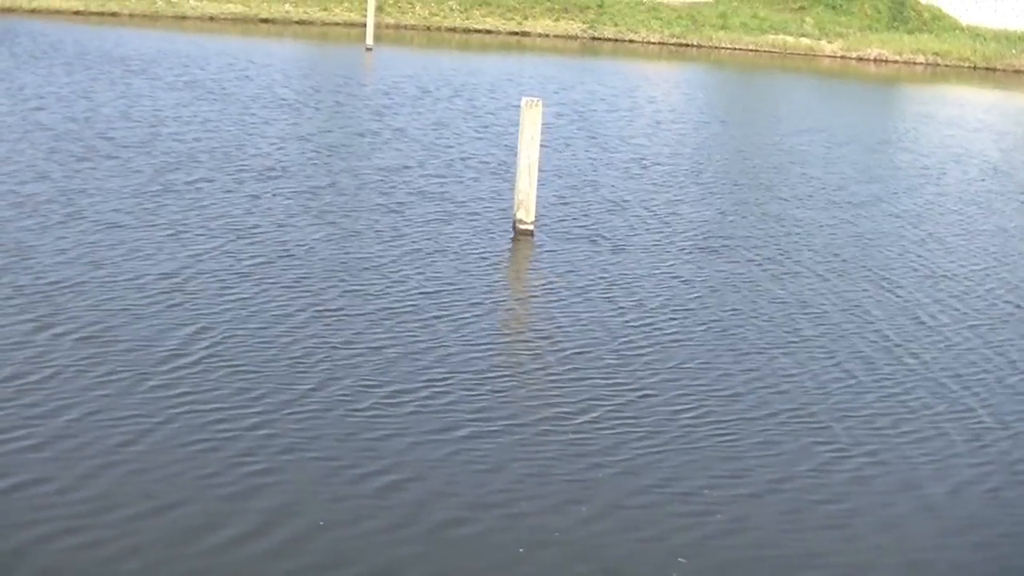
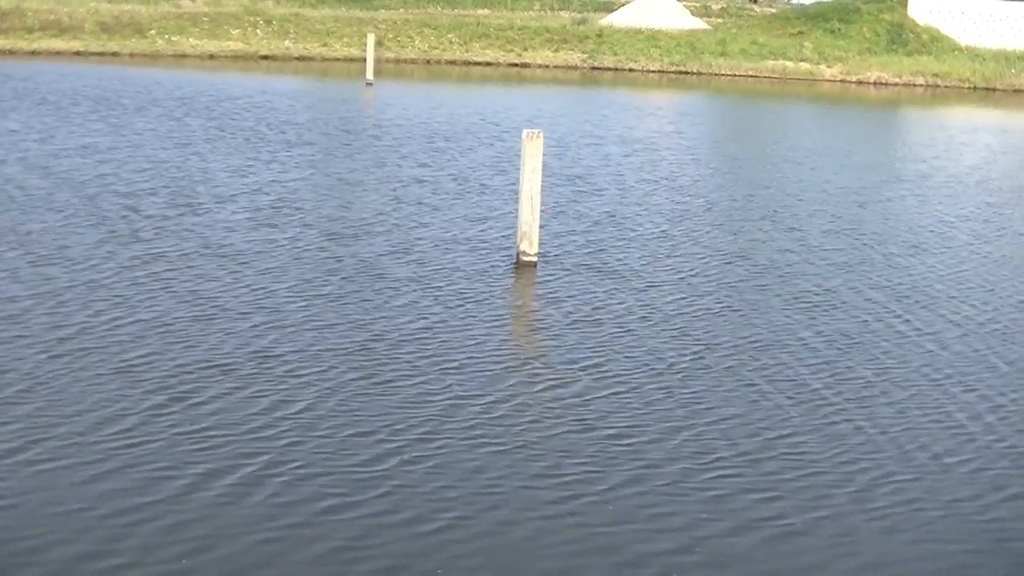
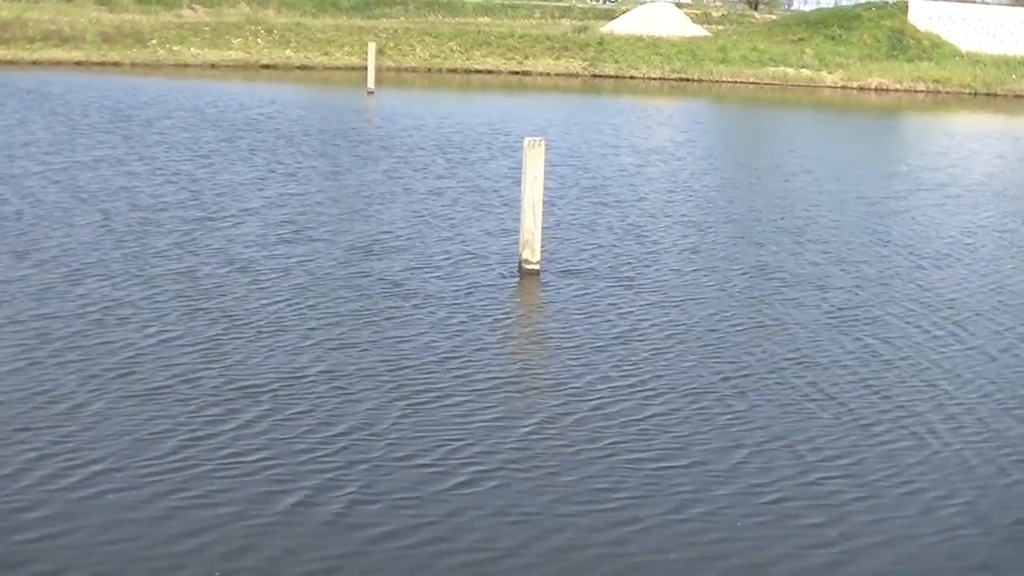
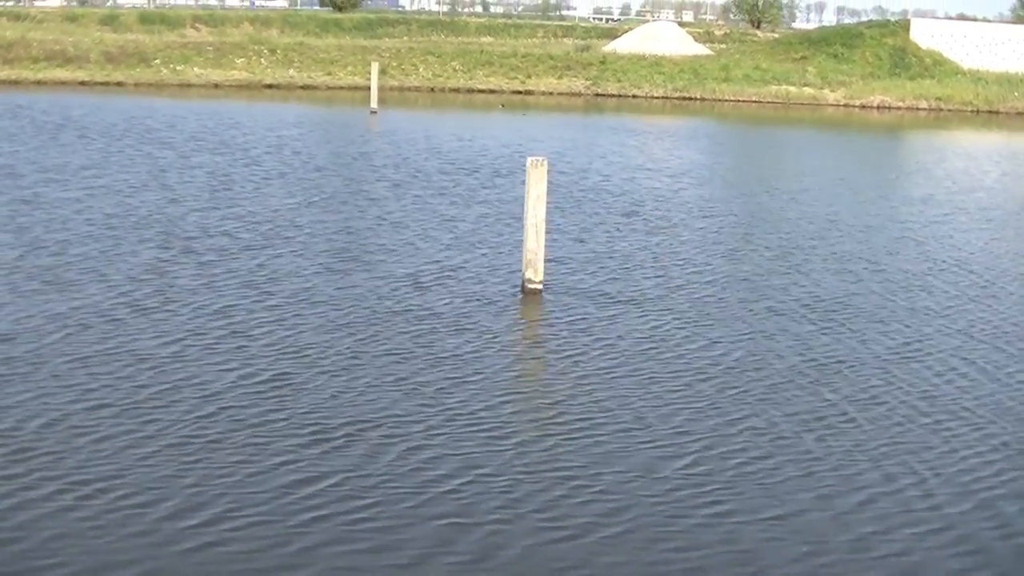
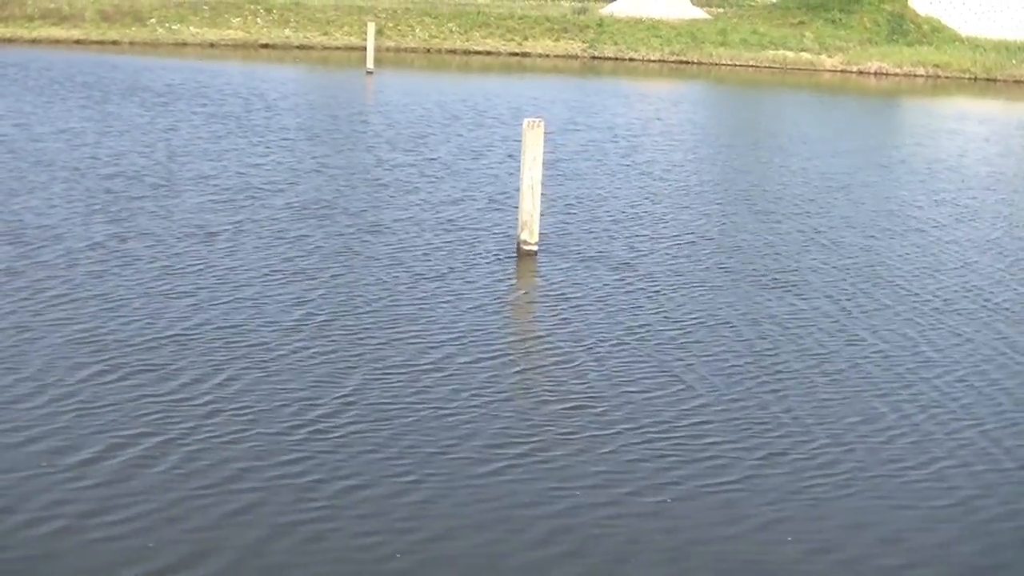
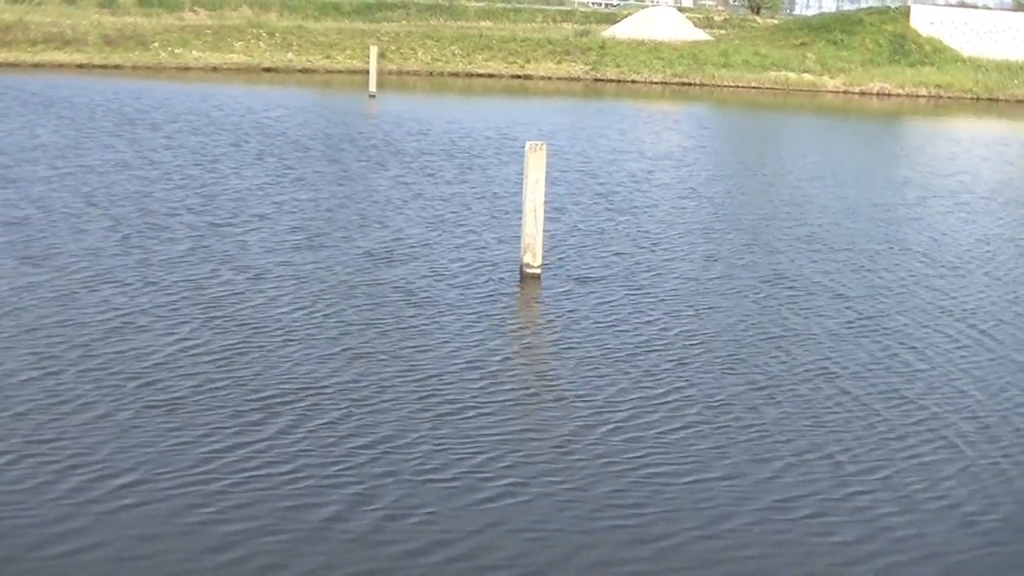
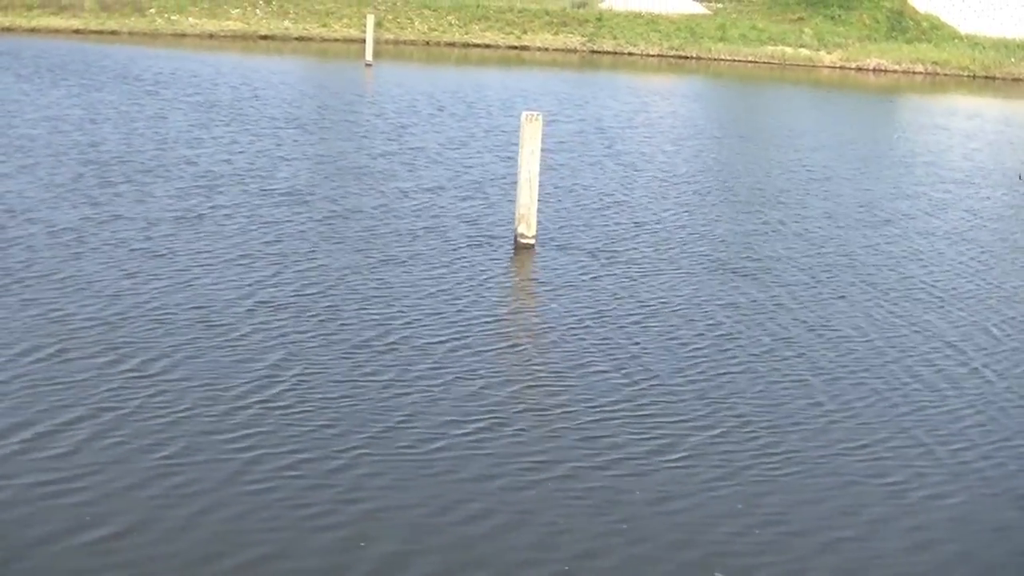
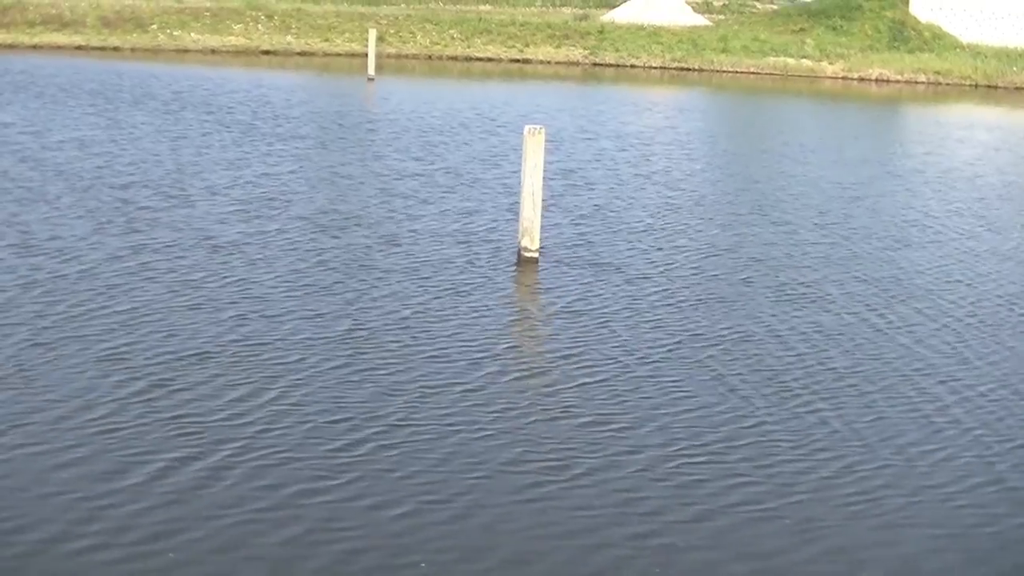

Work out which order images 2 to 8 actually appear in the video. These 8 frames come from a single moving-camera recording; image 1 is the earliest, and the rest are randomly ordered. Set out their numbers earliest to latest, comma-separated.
7, 5, 8, 2, 3, 6, 4
